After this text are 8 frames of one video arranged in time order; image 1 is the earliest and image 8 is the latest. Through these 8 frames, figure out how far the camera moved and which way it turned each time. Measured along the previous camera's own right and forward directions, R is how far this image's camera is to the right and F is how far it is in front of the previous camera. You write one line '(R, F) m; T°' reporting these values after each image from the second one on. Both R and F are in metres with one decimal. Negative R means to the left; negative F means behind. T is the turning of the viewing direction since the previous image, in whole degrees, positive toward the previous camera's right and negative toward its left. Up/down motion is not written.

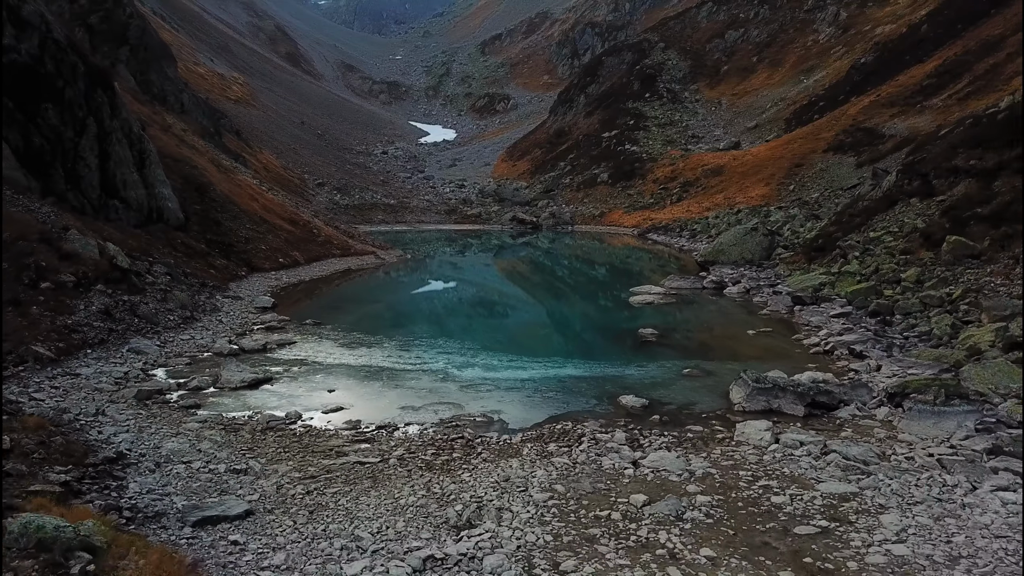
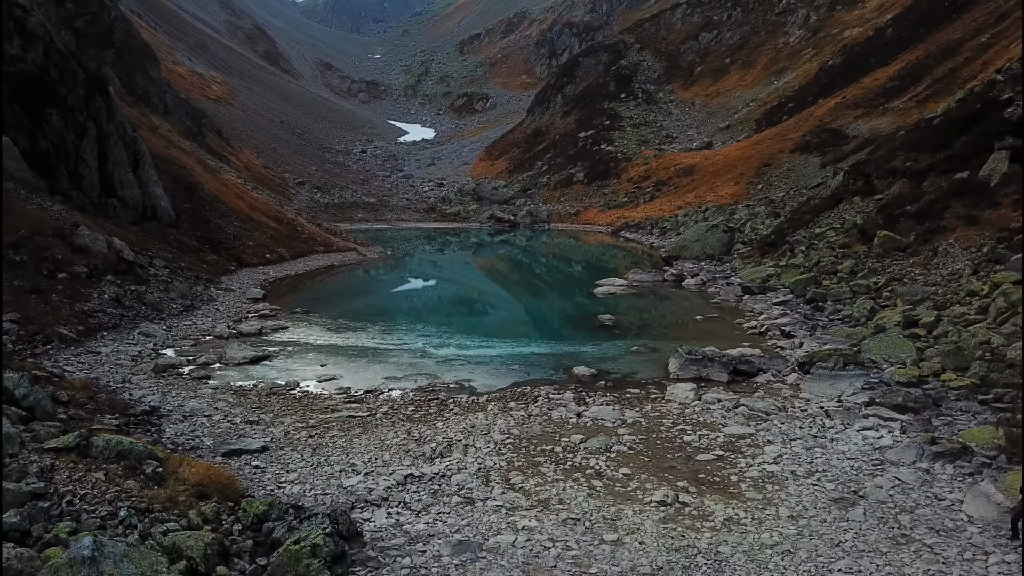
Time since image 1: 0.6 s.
(+0.3, -3.2) m; +1°
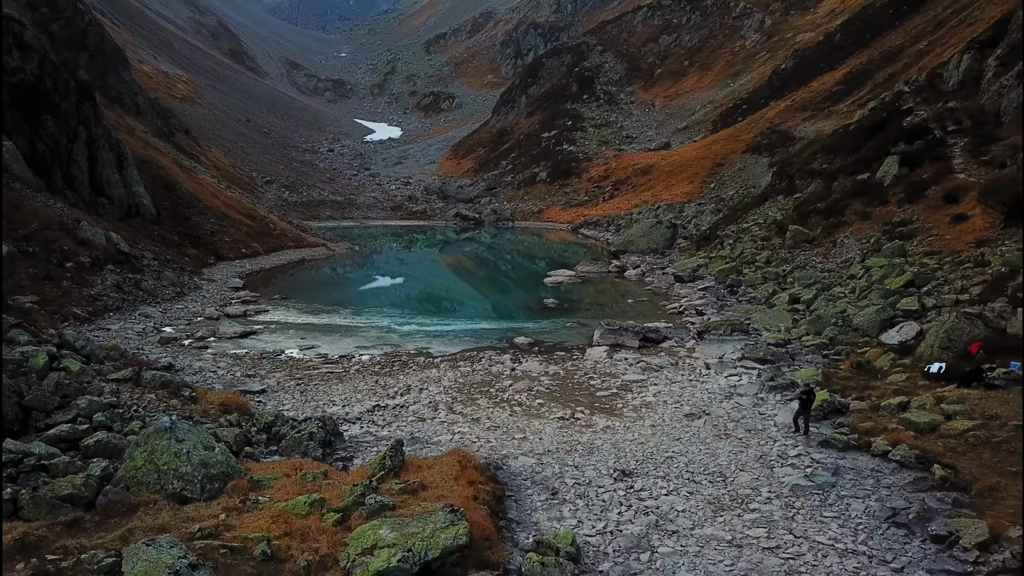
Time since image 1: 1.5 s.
(+0.6, -4.6) m; +2°
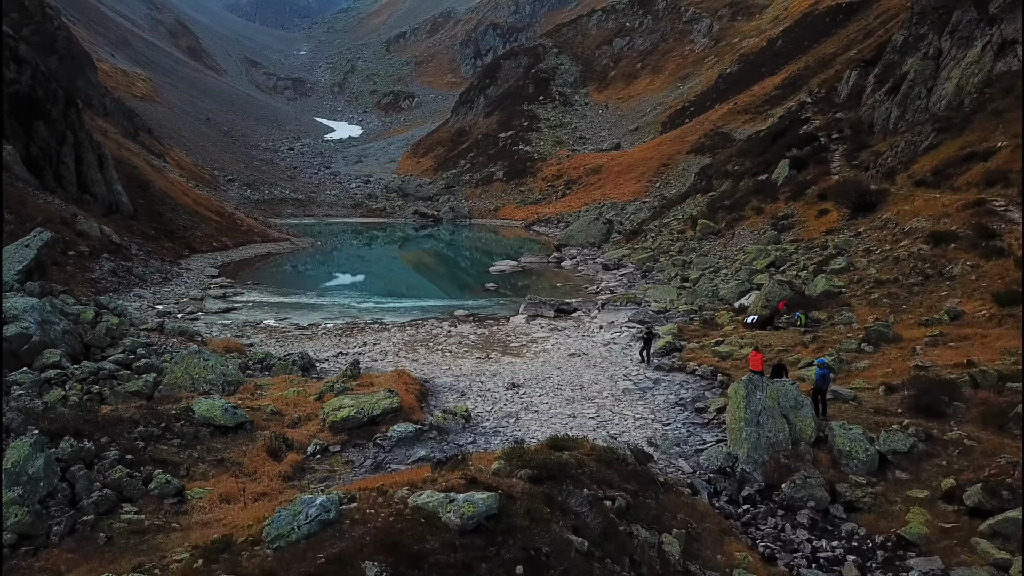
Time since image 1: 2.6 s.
(+0.9, -6.1) m; +3°
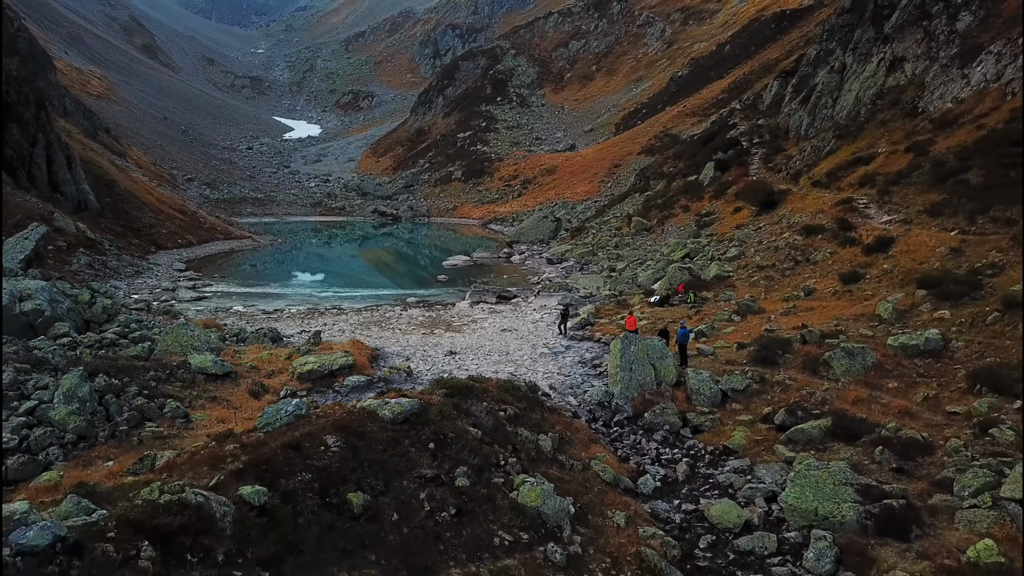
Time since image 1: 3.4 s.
(+0.7, -4.1) m; +3°
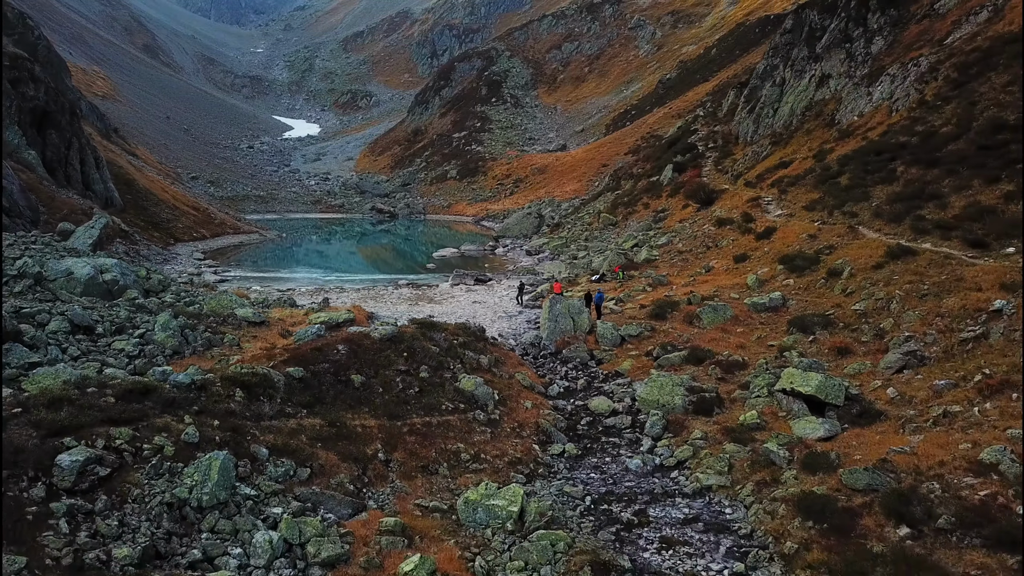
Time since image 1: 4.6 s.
(+1.3, -6.8) m; 0°
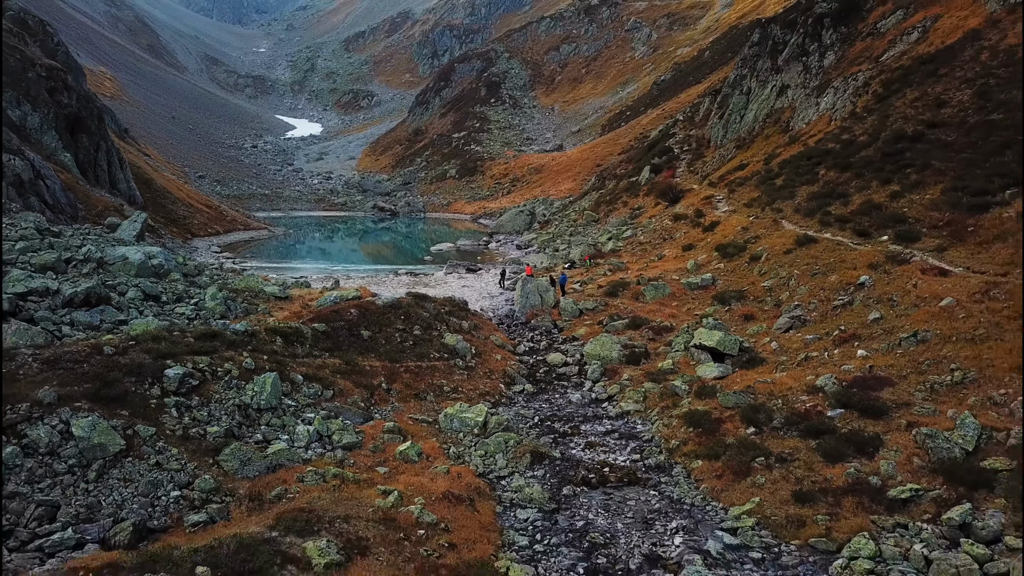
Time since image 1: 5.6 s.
(+0.8, -5.5) m; 0°
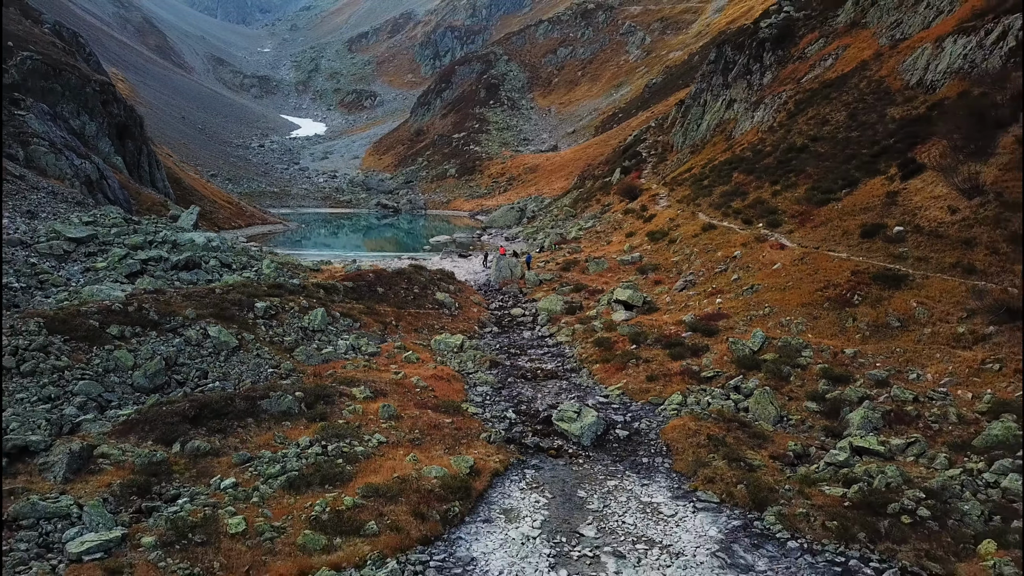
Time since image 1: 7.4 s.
(+1.3, -9.7) m; 0°
